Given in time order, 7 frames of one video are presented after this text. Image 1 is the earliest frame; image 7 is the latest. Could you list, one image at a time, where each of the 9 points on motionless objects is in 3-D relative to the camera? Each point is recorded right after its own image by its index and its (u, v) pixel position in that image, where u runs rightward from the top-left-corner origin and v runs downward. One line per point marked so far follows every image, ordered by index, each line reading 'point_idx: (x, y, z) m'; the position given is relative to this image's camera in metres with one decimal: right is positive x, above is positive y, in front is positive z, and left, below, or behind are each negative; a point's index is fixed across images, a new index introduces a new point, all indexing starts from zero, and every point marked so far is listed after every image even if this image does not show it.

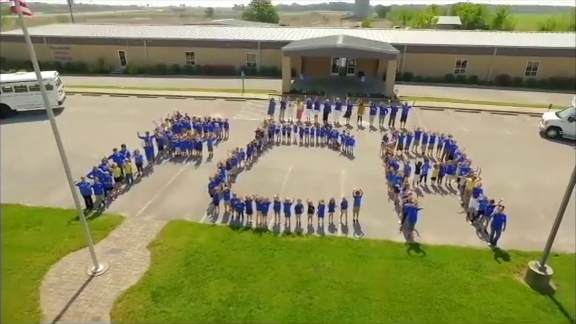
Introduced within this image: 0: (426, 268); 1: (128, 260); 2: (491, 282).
0: (+3.5, -2.7, +11.0) m
1: (-4.2, -2.6, +11.3) m
2: (+4.9, -2.9, +10.4) m
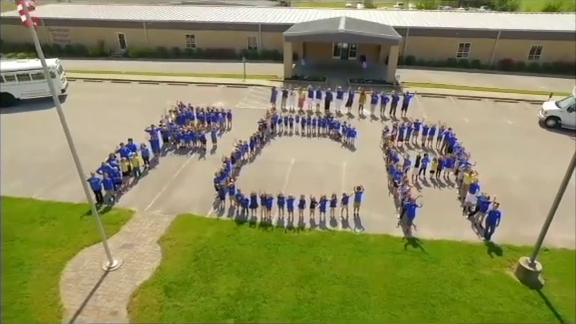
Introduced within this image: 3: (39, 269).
0: (+3.6, -2.7, +11.7) m
1: (-4.1, -2.6, +11.9) m
2: (+5.0, -3.0, +11.1) m
3: (-6.5, -2.8, +11.2) m
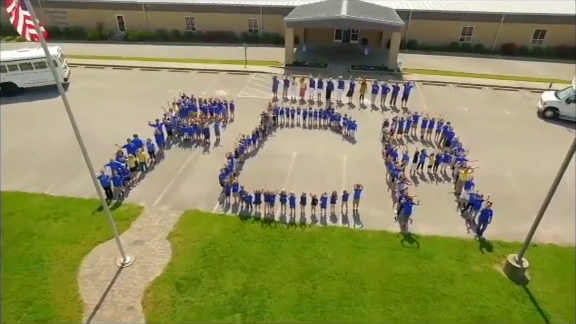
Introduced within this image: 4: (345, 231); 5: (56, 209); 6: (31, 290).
0: (+3.7, -2.8, +12.4) m
1: (-4.0, -2.6, +12.7) m
2: (+5.1, -3.0, +11.8) m
3: (-6.4, -2.9, +12.0) m
4: (+1.8, -2.2, +13.8) m
5: (-8.1, -1.6, +15.0) m
6: (-6.6, -3.3, +11.1) m
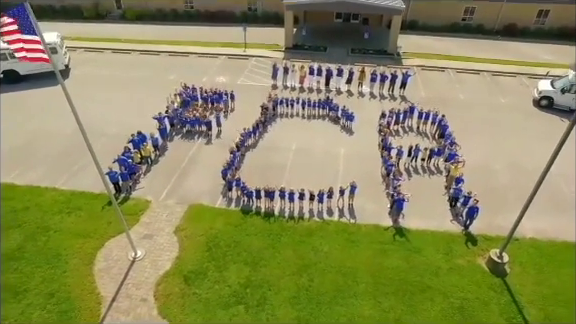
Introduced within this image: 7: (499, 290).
0: (+3.7, -2.8, +13.4) m
1: (-4.1, -2.6, +13.6) m
2: (+5.1, -3.1, +12.9) m
3: (-6.4, -2.9, +13.0) m
4: (+1.8, -2.2, +14.8) m
5: (-8.1, -1.5, +15.9) m
6: (-6.7, -3.4, +12.1) m
7: (+5.9, -3.6, +12.0) m
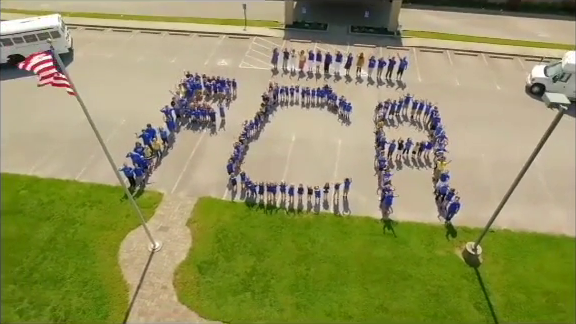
0: (+3.7, -2.9, +15.2) m
1: (-4.1, -2.7, +15.4) m
2: (+5.1, -3.2, +14.7) m
3: (-6.4, -3.0, +14.8) m
4: (+1.8, -2.1, +16.5) m
5: (-8.1, -1.4, +17.6) m
6: (-6.7, -3.6, +14.0) m
7: (+5.9, -3.8, +13.8) m
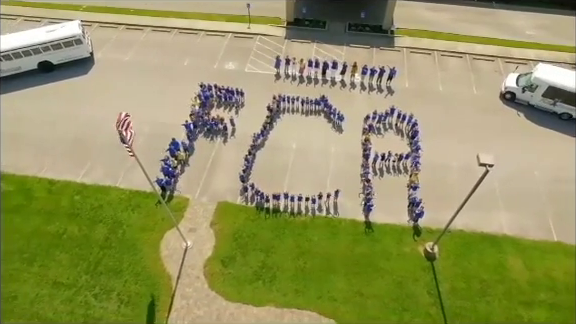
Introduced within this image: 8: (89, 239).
0: (+3.8, -3.7, +19.6) m
1: (-4.0, -3.5, +19.9) m
2: (+5.2, -4.0, +19.1) m
3: (-6.4, -3.8, +19.2) m
4: (+1.9, -2.8, +20.9) m
5: (-8.0, -2.0, +21.9) m
6: (-6.6, -4.5, +18.5) m
7: (+6.0, -4.6, +18.3) m
8: (-9.2, -3.6, +20.0) m
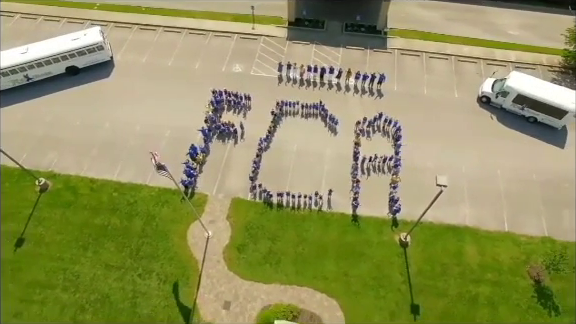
0: (+3.9, -4.0, +24.3) m
1: (-3.9, -3.8, +24.5) m
2: (+5.3, -4.4, +23.8) m
3: (-6.3, -4.2, +23.9) m
4: (+2.0, -3.1, +25.5) m
5: (-7.9, -2.2, +26.5) m
6: (-6.5, -4.8, +23.2) m
7: (+6.1, -5.0, +23.0) m
8: (-9.1, -3.9, +24.6) m
